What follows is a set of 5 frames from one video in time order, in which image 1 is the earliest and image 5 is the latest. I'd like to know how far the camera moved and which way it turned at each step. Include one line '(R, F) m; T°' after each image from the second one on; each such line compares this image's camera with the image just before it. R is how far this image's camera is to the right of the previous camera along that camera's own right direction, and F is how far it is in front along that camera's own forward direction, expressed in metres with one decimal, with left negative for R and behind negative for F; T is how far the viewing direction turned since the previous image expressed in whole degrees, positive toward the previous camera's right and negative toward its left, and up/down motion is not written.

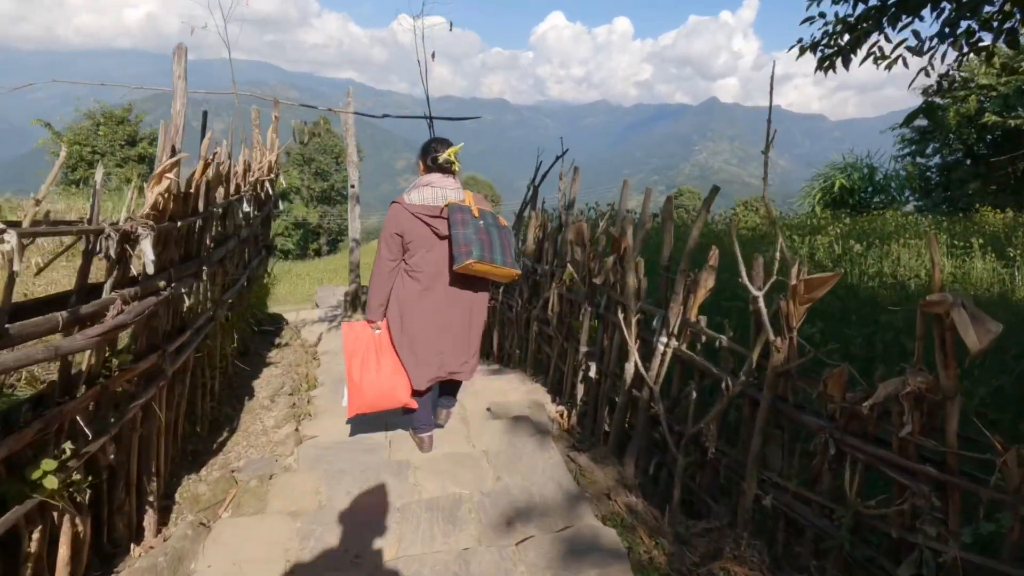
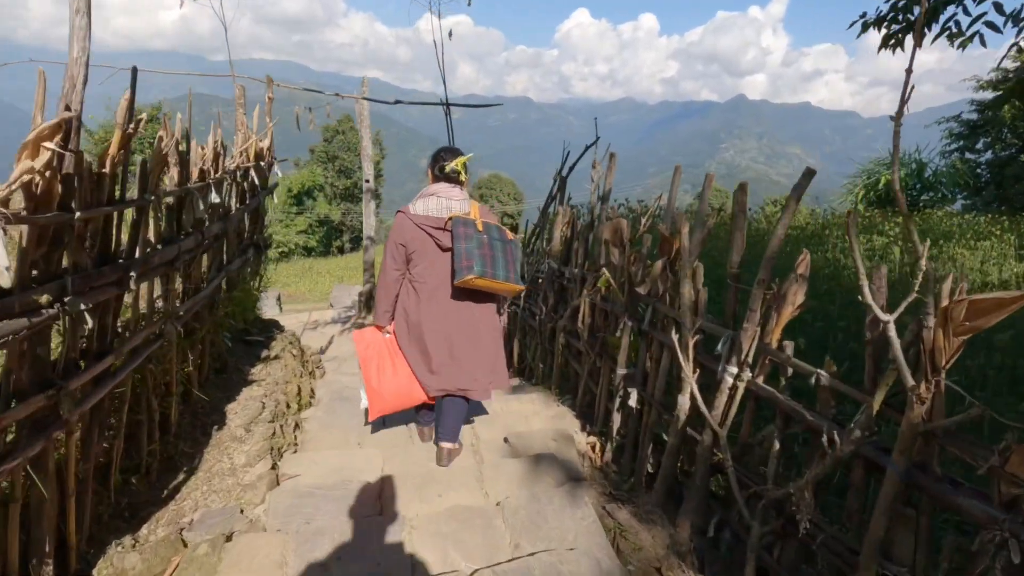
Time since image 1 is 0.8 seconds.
(0.0, +0.7) m; -2°
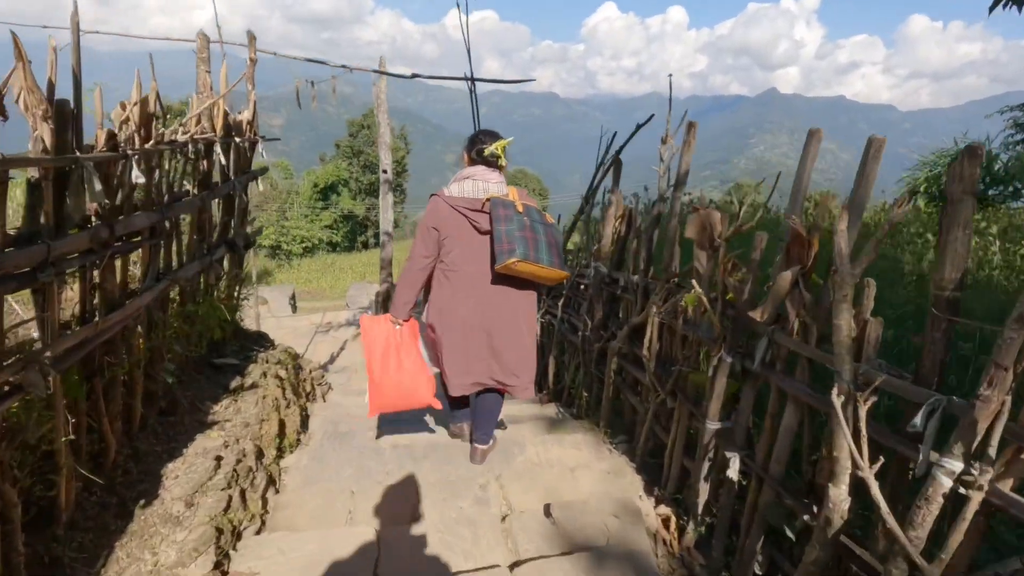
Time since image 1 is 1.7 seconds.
(-0.1, +0.9) m; -3°
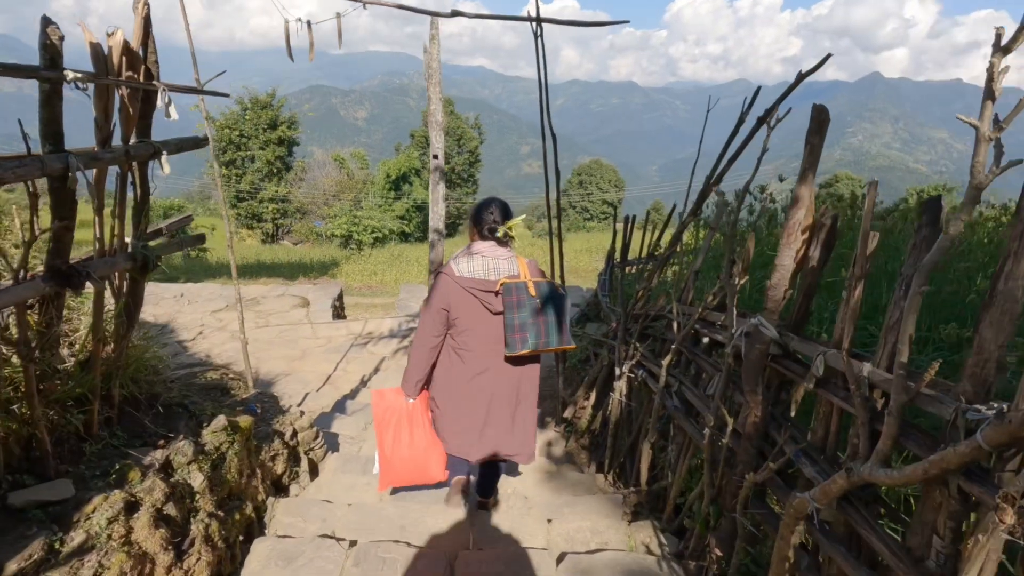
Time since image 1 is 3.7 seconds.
(0.0, +1.7) m; -7°
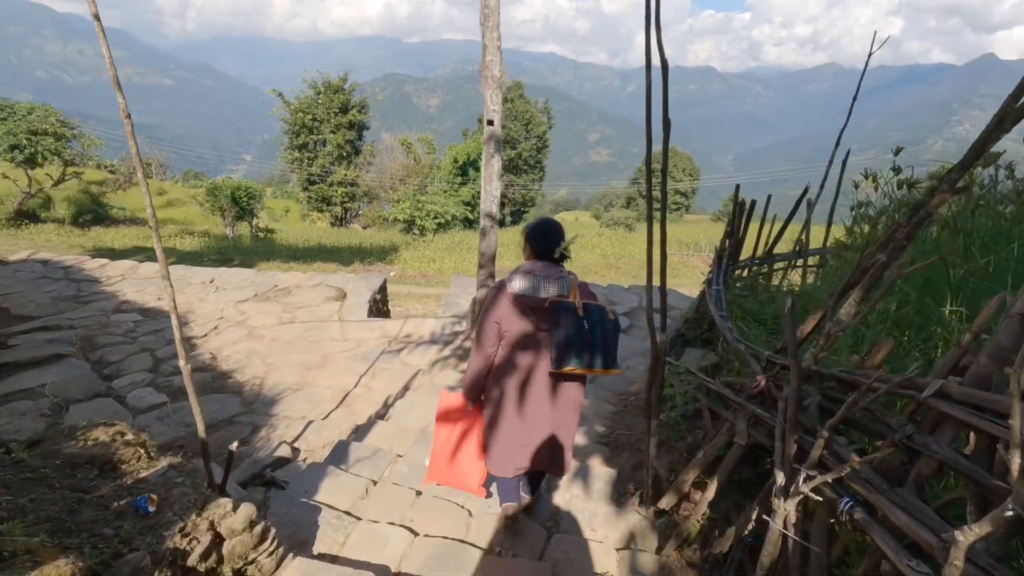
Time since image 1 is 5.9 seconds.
(-0.1, +1.6) m; -7°
